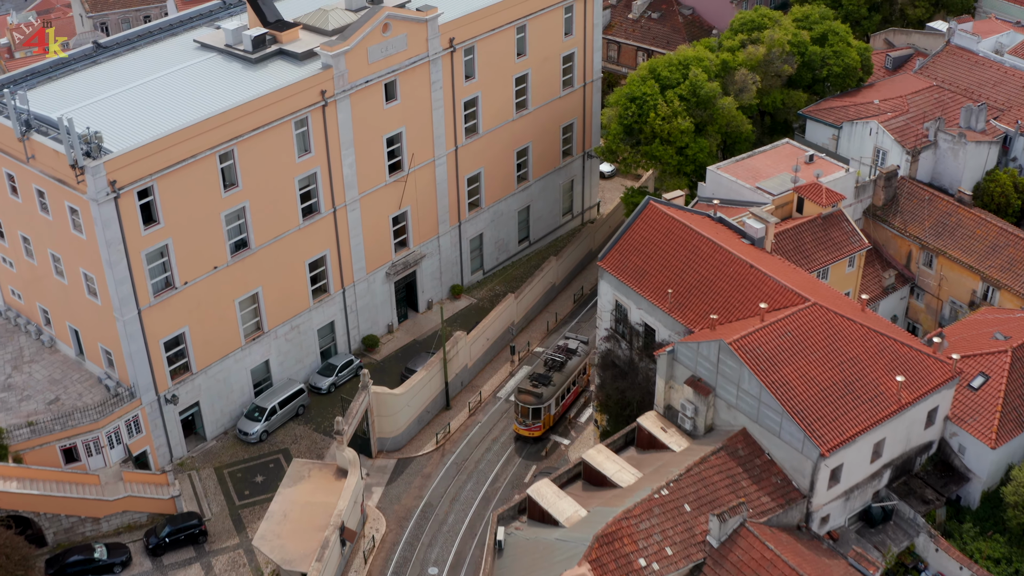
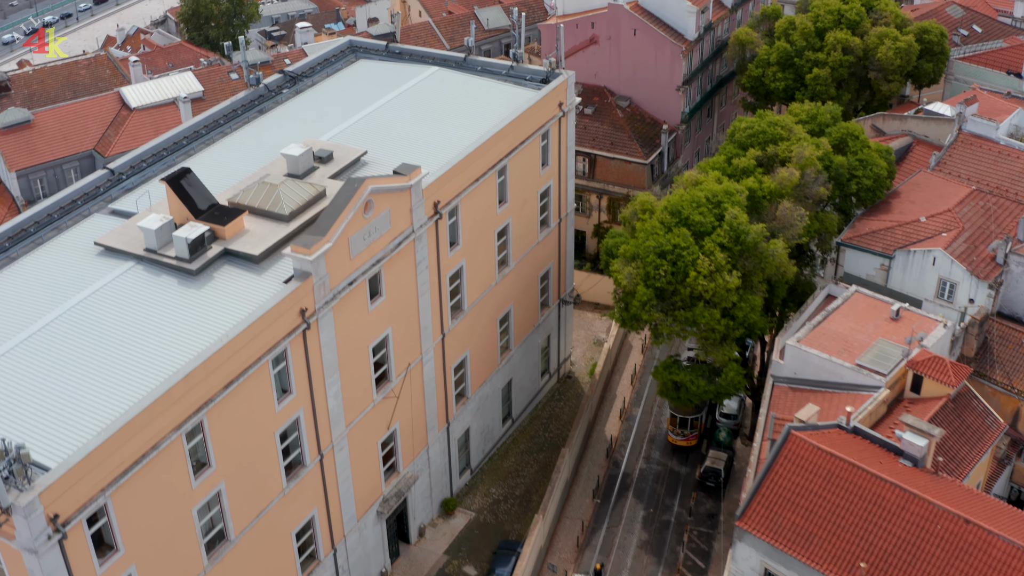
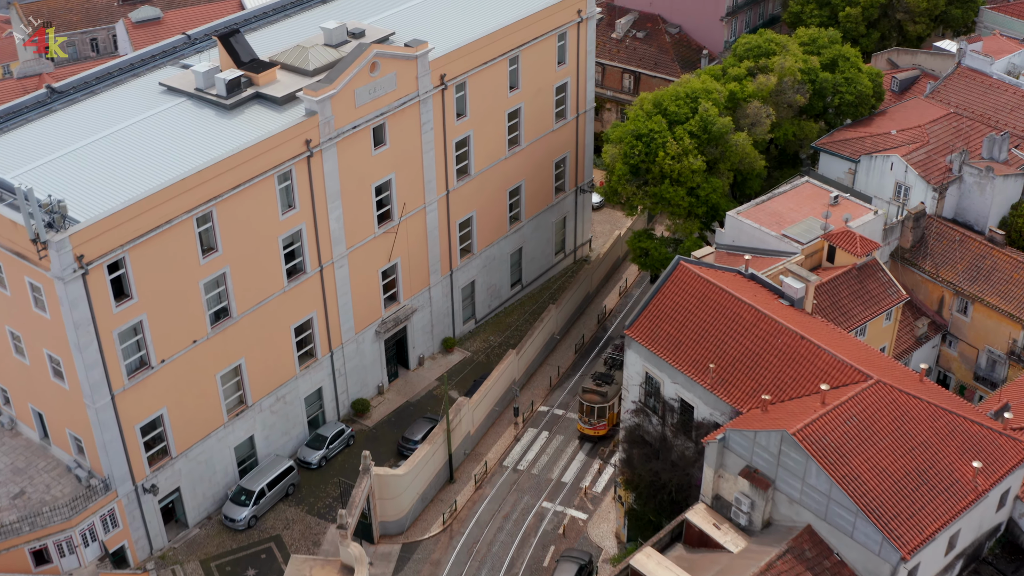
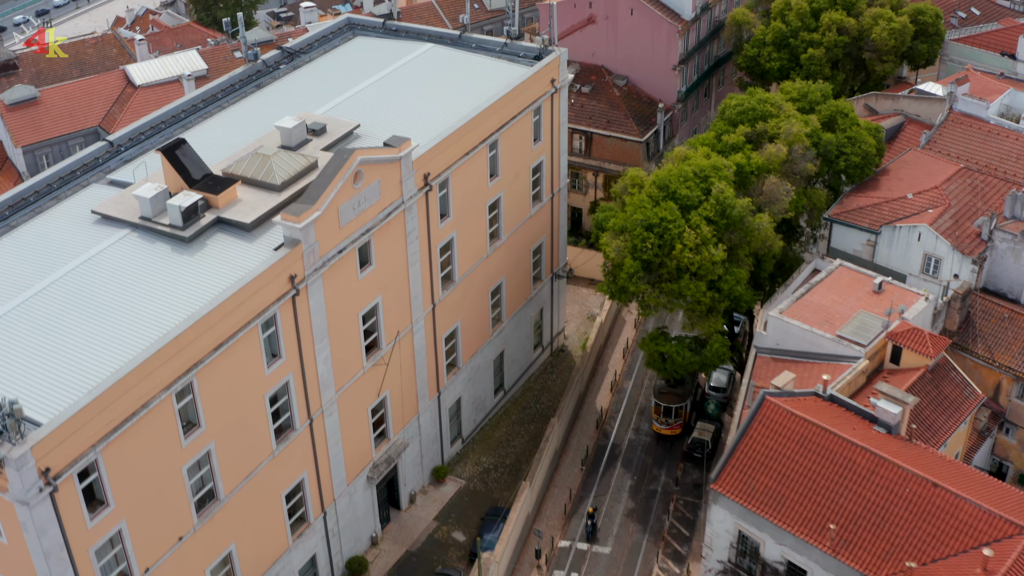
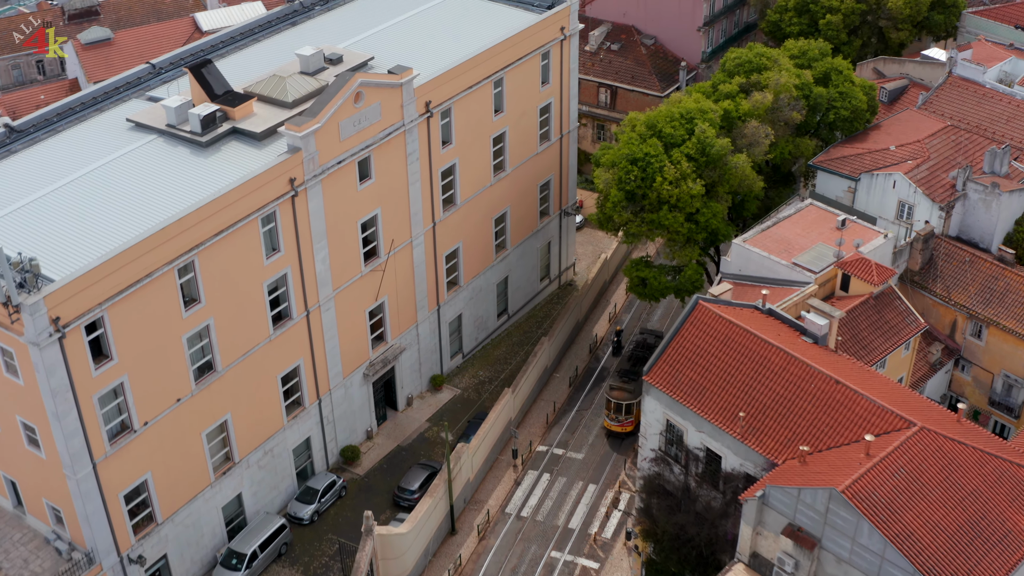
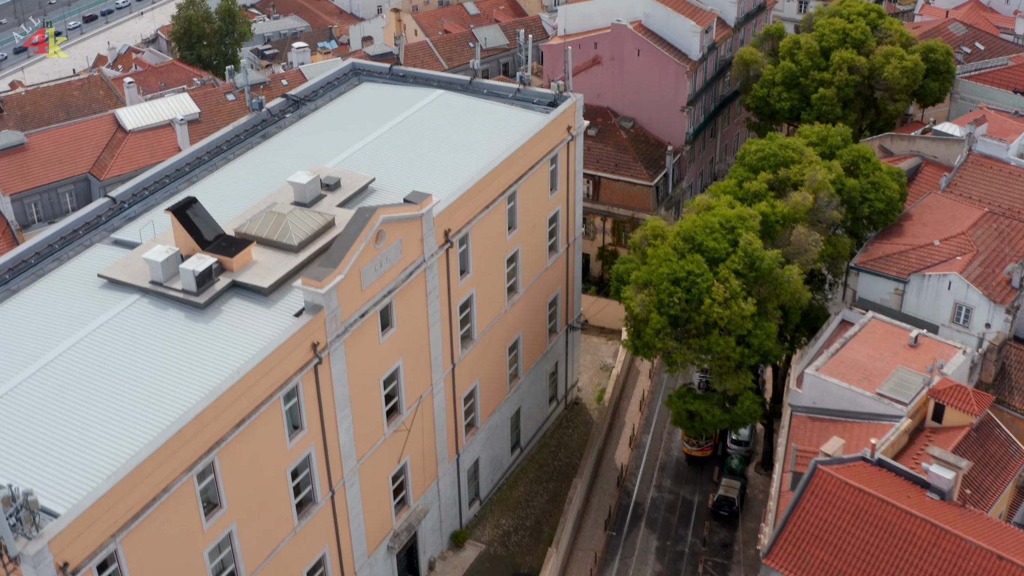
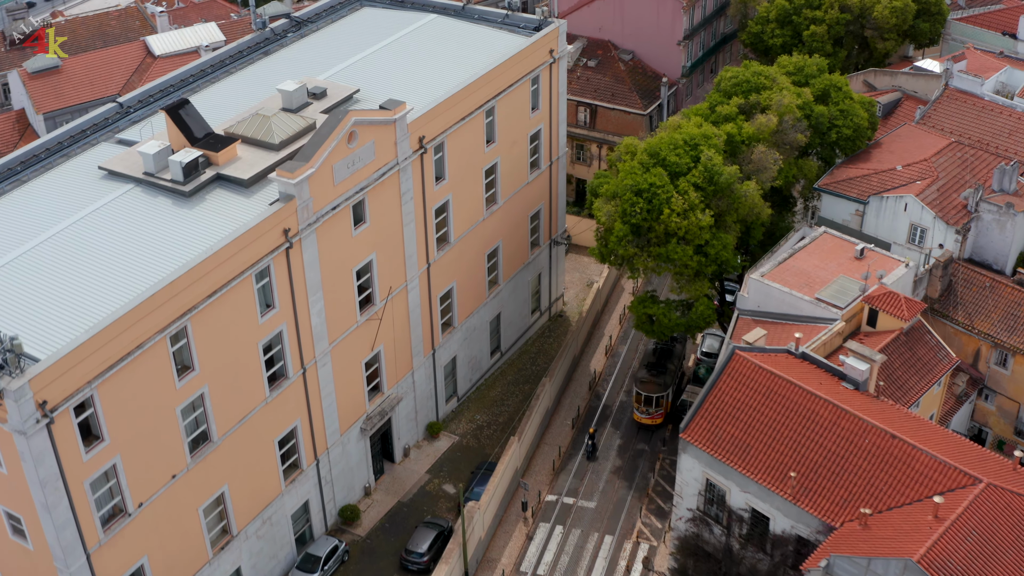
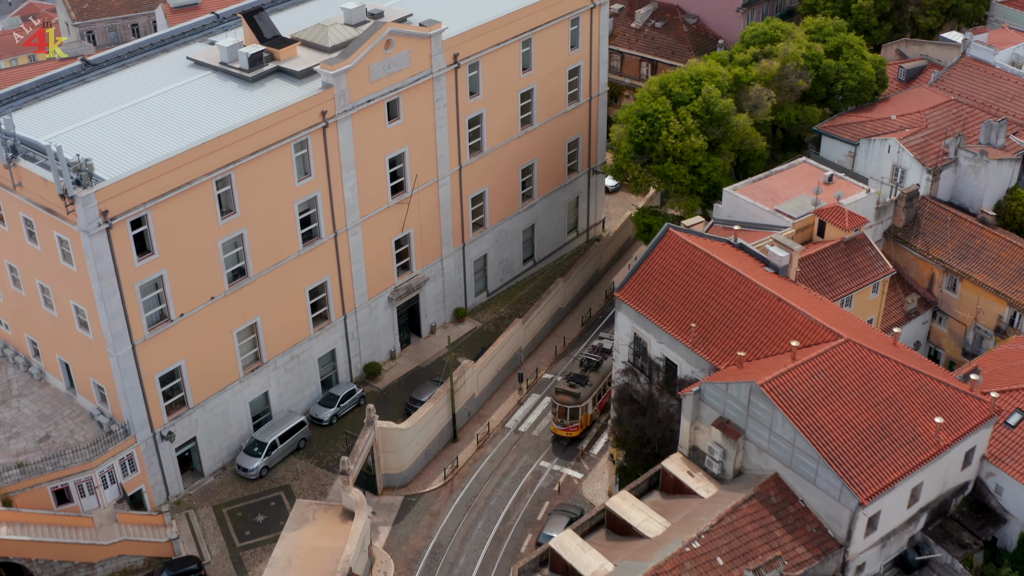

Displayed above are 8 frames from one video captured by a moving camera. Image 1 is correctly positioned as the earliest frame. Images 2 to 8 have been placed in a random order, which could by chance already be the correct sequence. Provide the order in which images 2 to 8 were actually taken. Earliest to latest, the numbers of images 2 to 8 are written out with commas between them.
8, 3, 5, 7, 4, 2, 6
